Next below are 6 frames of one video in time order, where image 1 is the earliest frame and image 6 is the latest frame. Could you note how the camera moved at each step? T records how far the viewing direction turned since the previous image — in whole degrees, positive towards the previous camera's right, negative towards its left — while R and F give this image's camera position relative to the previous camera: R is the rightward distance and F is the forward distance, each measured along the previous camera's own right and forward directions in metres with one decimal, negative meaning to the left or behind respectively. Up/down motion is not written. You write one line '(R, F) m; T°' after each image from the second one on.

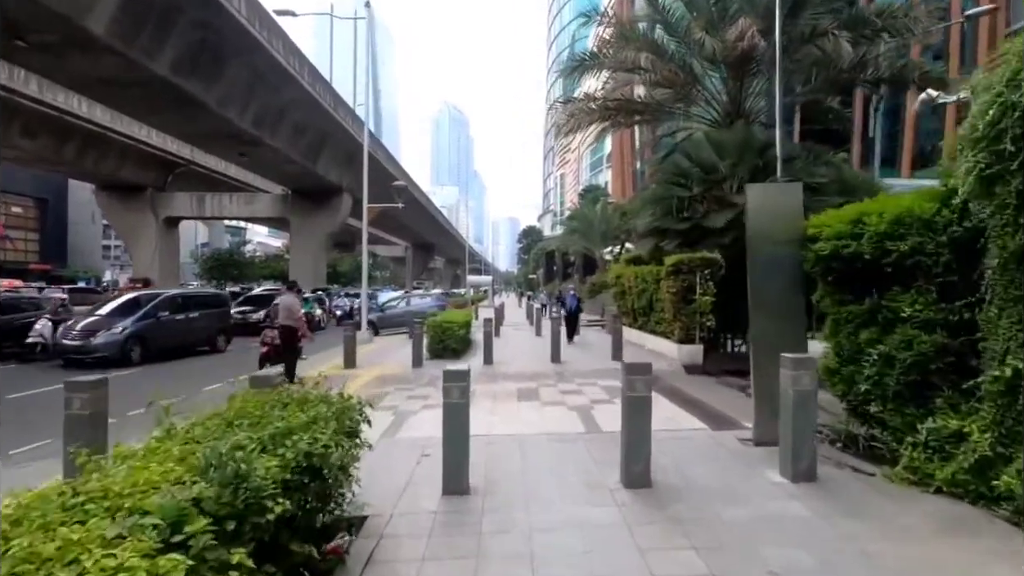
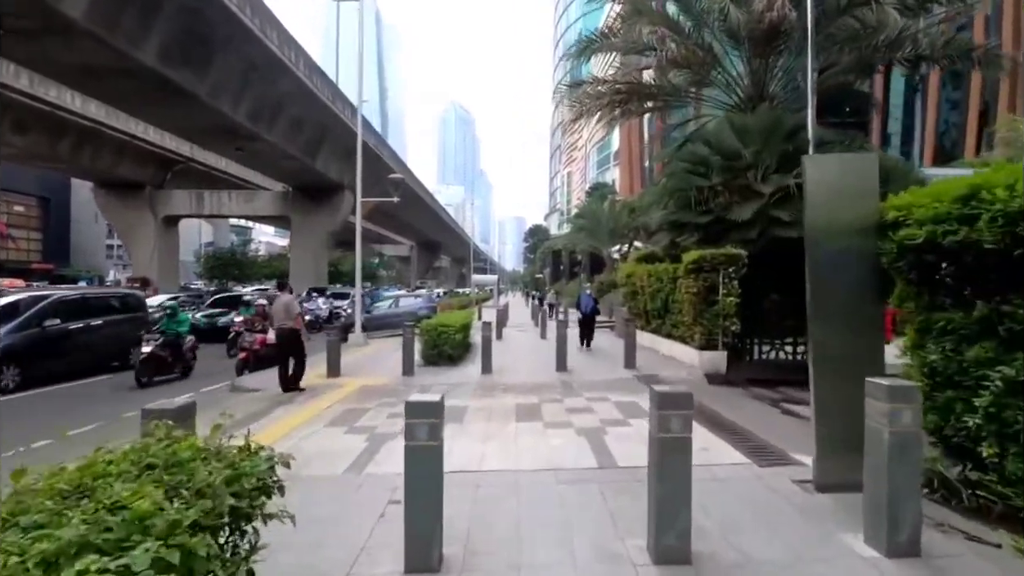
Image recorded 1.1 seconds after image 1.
(+0.2, +1.7) m; -1°
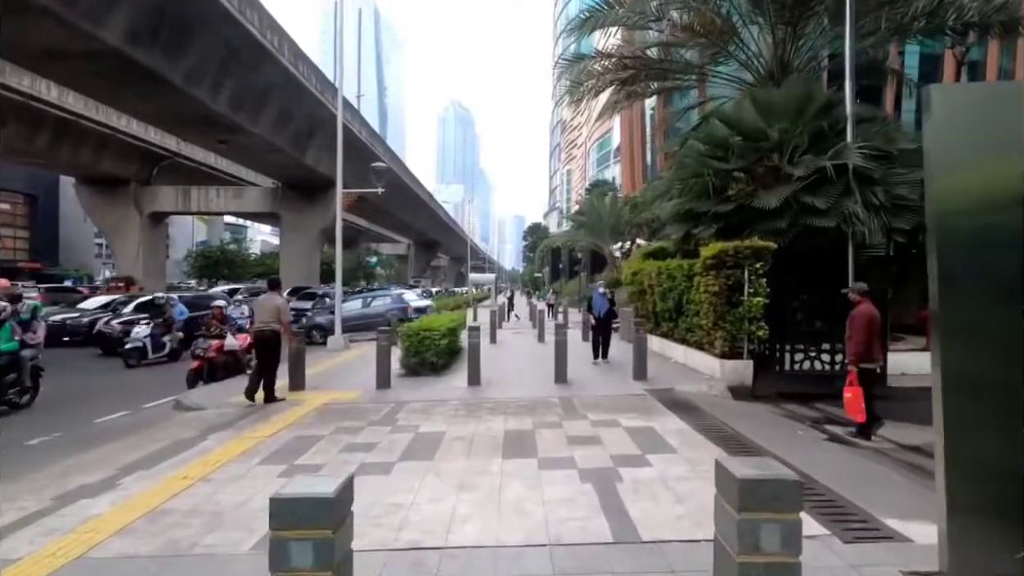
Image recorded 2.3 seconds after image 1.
(+0.2, +2.1) m; 0°
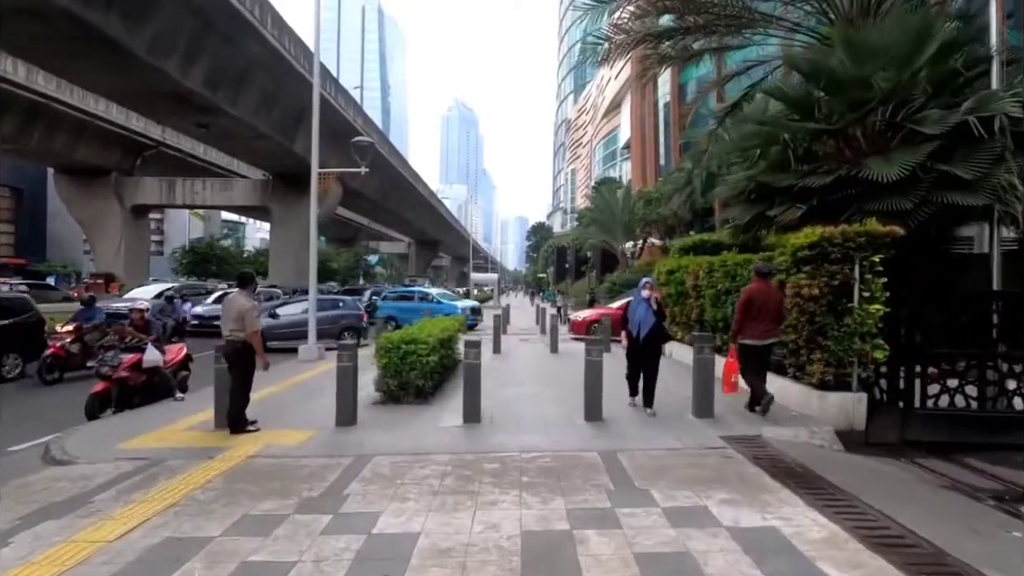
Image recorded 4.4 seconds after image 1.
(-0.2, +3.7) m; 0°
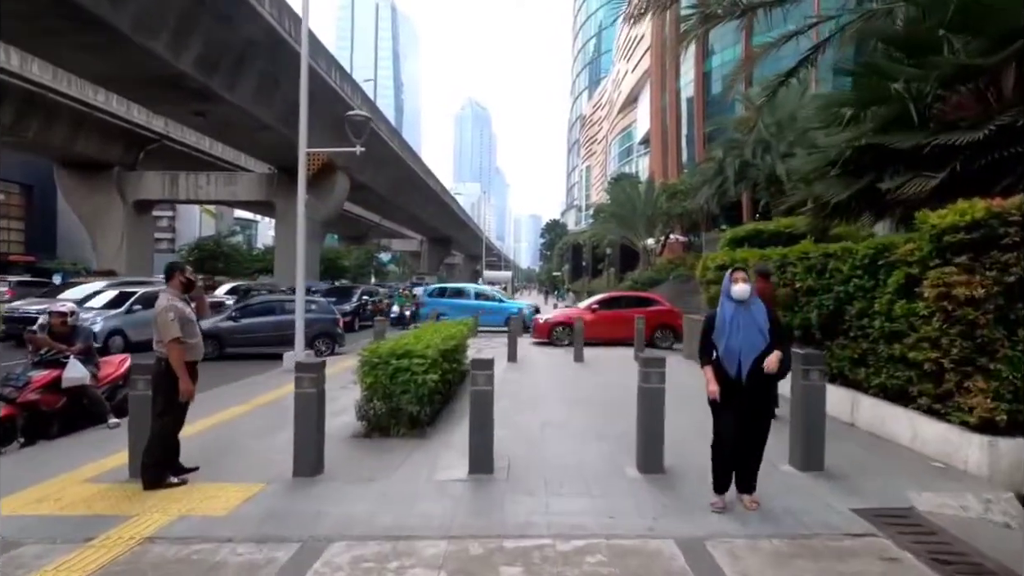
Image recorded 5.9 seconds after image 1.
(-0.2, +2.7) m; -1°
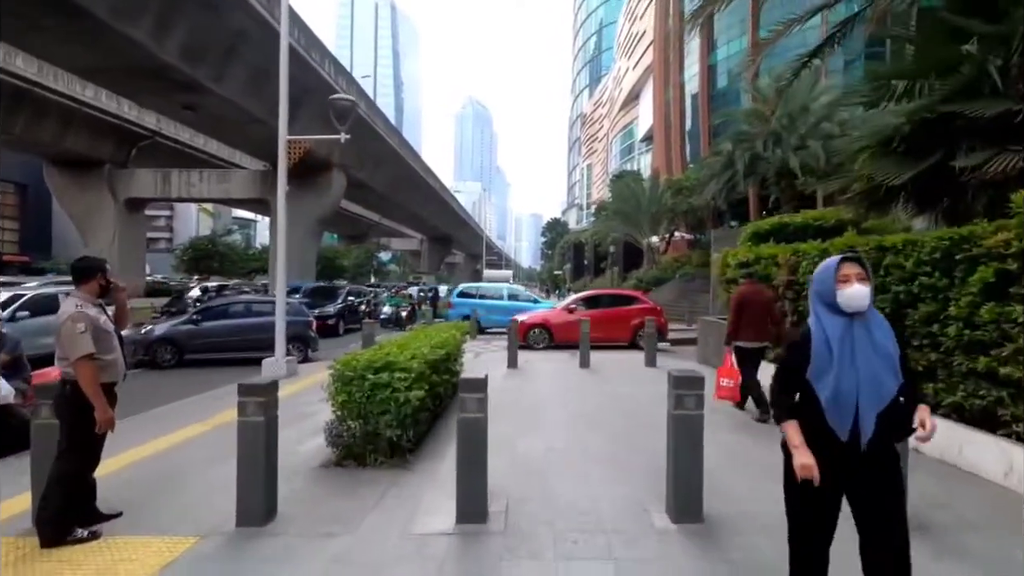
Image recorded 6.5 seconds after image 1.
(0.0, +1.4) m; 0°
